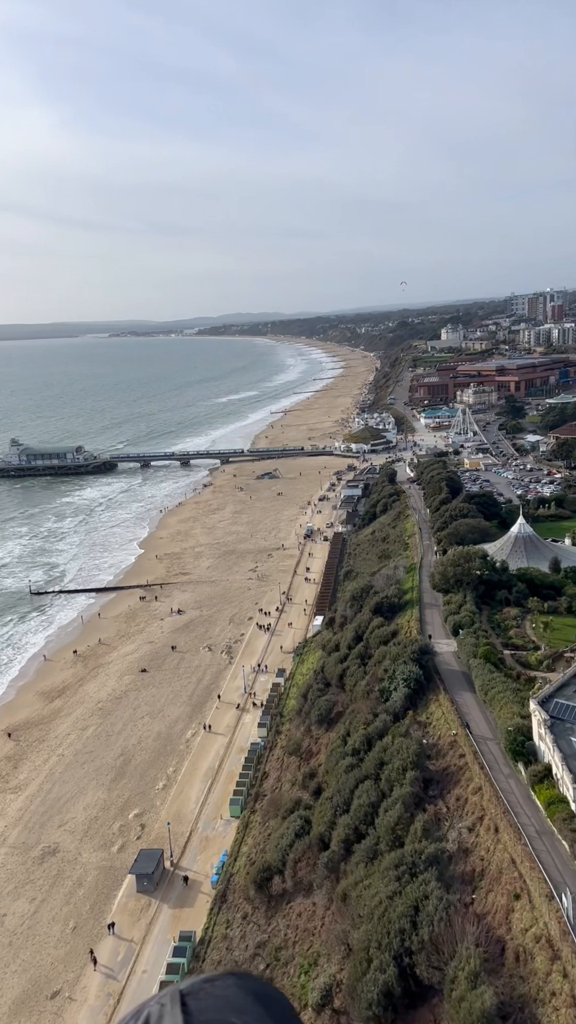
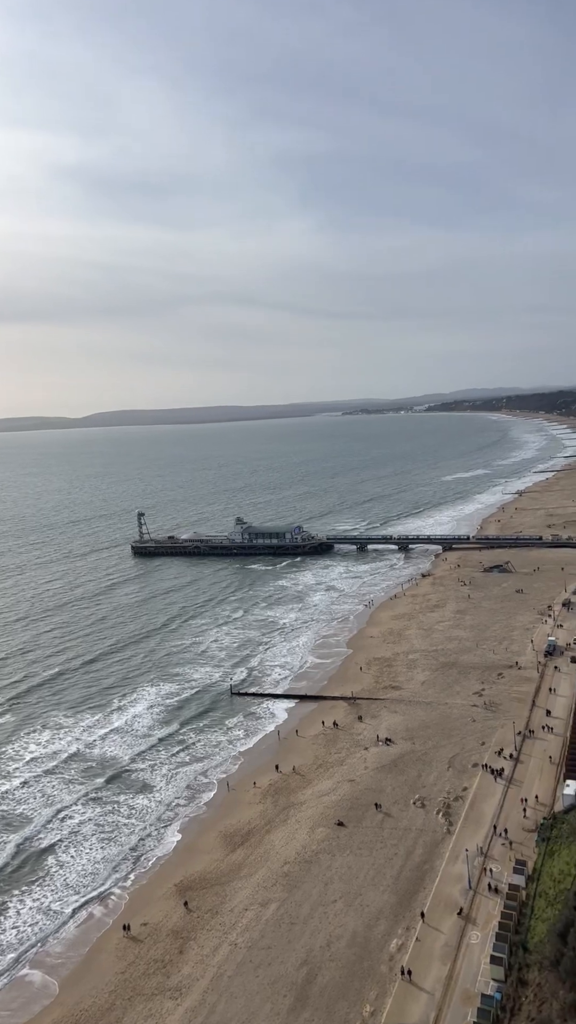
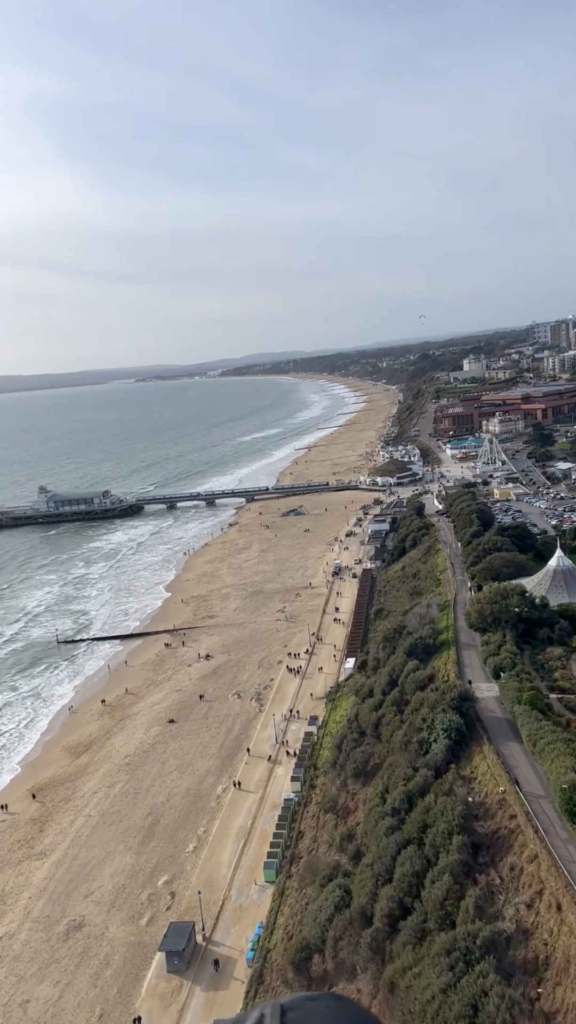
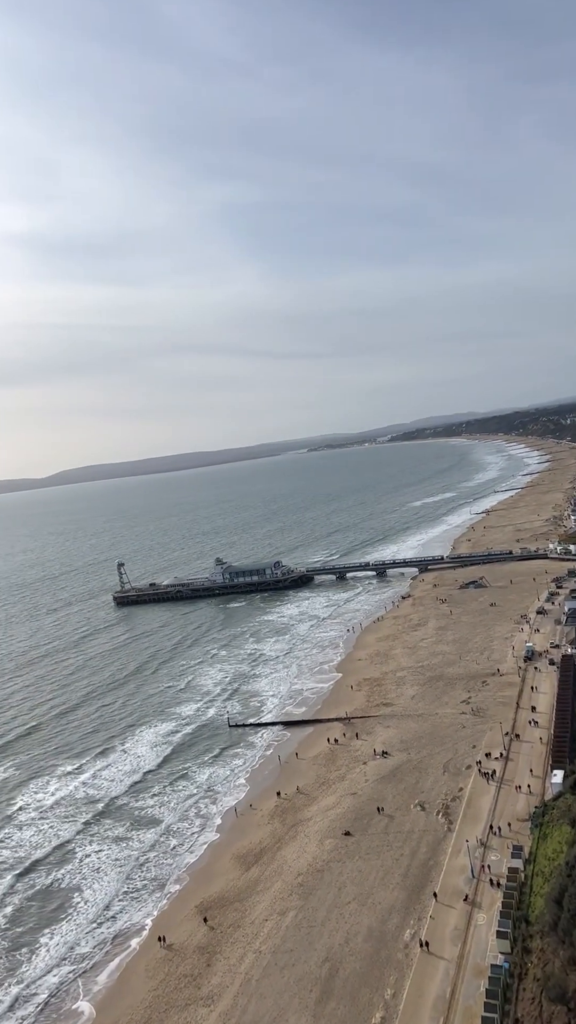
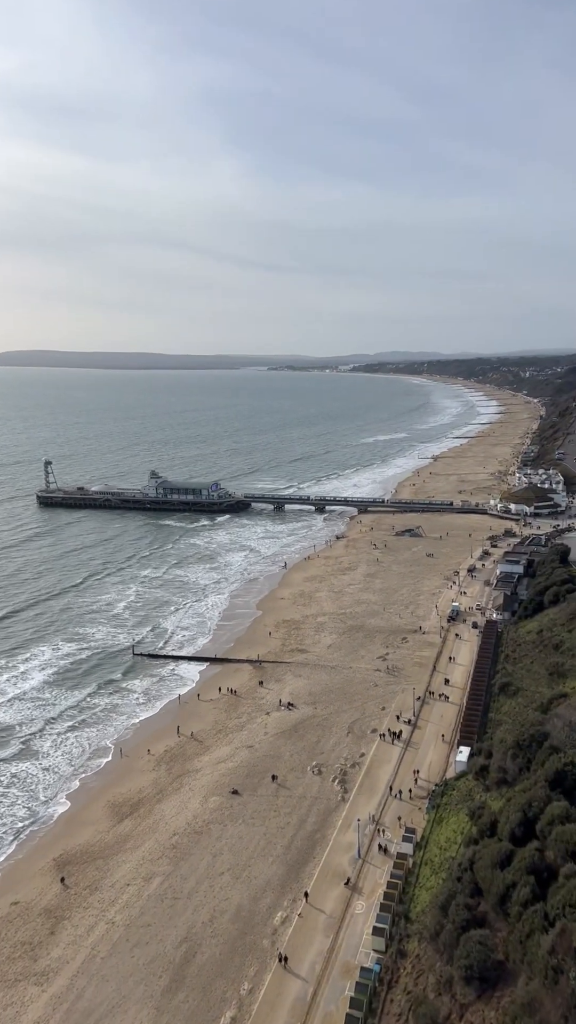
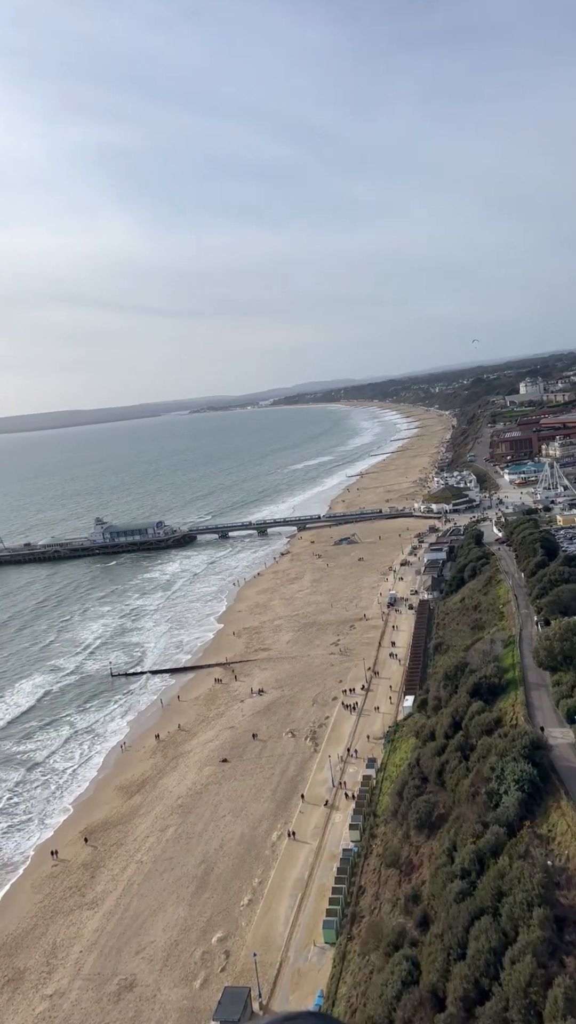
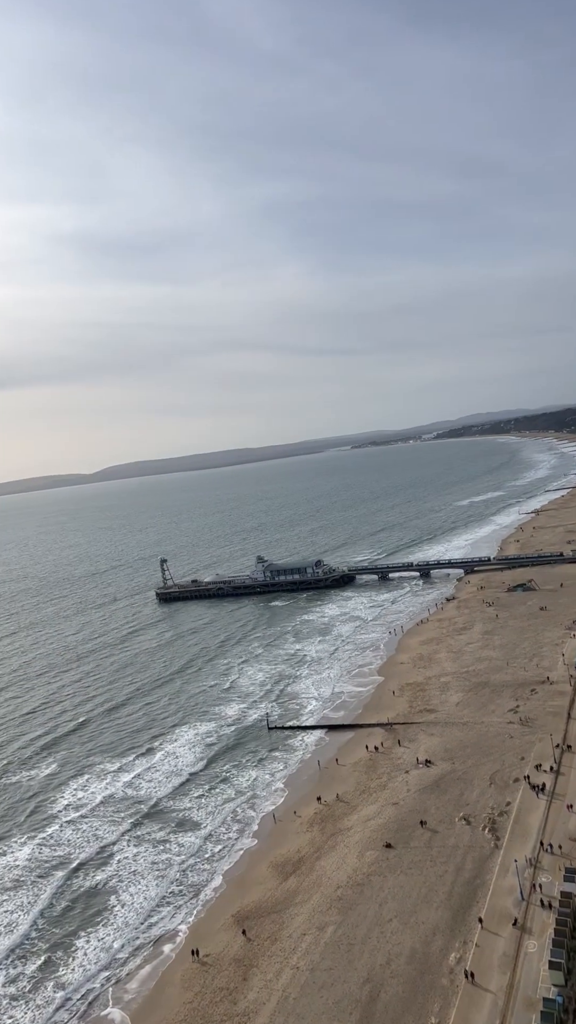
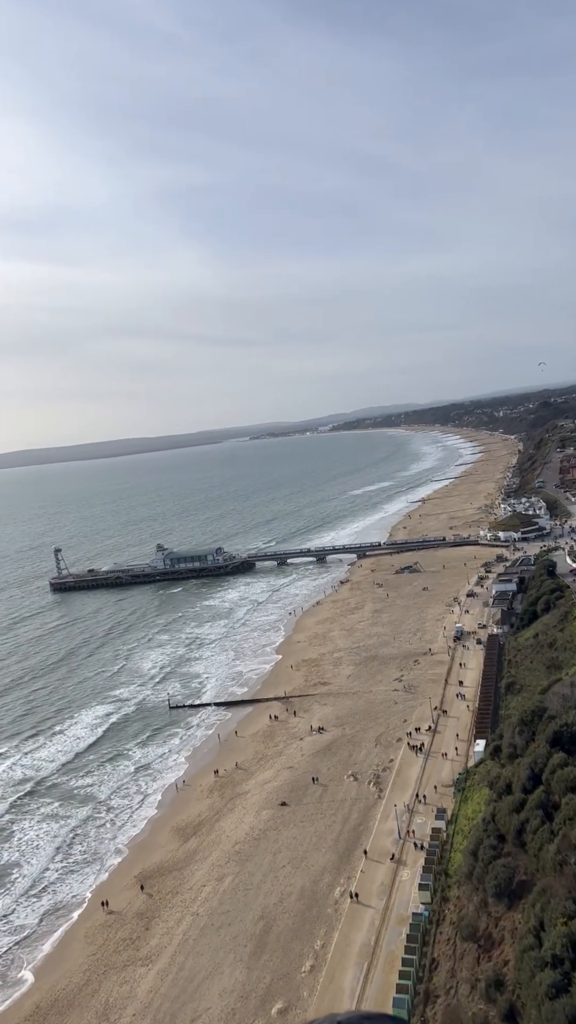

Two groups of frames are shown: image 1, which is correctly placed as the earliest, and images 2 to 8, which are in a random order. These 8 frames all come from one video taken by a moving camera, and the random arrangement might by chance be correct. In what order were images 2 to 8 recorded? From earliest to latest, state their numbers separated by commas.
3, 6, 8, 4, 7, 2, 5
